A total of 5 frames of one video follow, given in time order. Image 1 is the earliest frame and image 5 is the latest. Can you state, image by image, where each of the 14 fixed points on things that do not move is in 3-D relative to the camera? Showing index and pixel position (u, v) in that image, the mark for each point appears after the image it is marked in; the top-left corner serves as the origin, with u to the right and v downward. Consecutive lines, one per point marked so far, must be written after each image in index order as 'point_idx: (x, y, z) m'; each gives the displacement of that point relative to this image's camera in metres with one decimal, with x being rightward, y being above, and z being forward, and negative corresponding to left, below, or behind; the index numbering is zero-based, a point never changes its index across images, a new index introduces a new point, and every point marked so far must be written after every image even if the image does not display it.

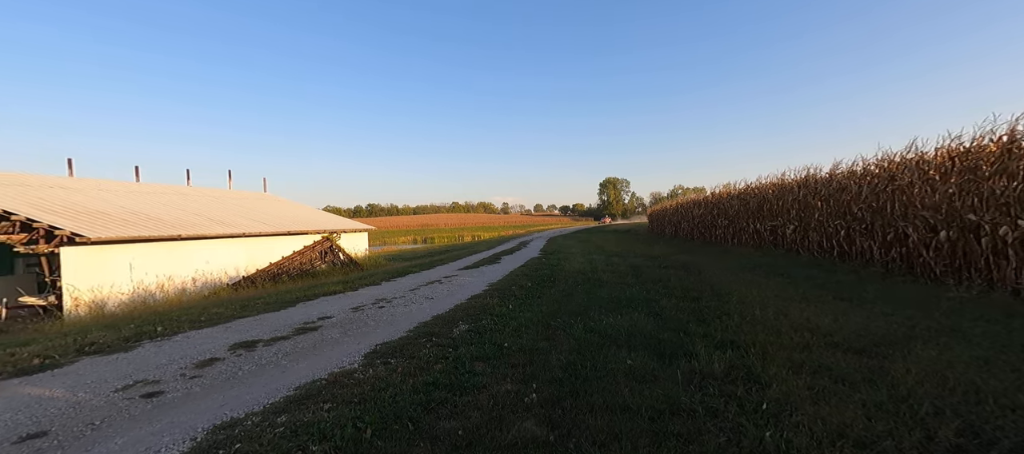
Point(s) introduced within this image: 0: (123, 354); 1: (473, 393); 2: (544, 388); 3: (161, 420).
0: (-5.3, -1.7, +5.4) m
1: (-0.4, -1.6, +4.1) m
2: (+0.4, -1.7, +4.3) m
3: (-3.1, -1.7, +3.6) m
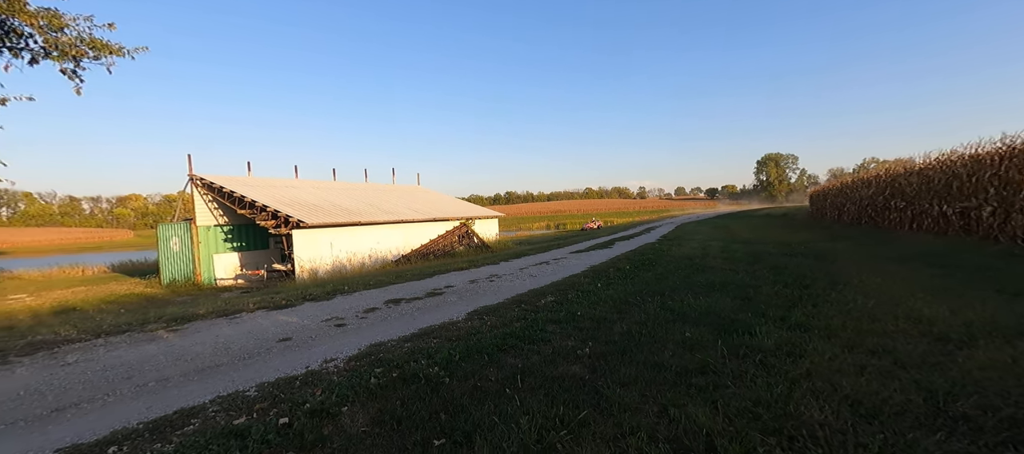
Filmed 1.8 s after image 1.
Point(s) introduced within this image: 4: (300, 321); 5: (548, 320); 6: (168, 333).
0: (-3.8, -1.5, +8.2) m
1: (+0.4, -1.5, +5.3) m
2: (+1.1, -1.5, +5.3) m
3: (-2.4, -1.6, +5.7) m
4: (-3.6, -1.6, +6.8) m
5: (+0.5, -1.4, +6.1) m
6: (-5.5, -1.7, +6.4) m
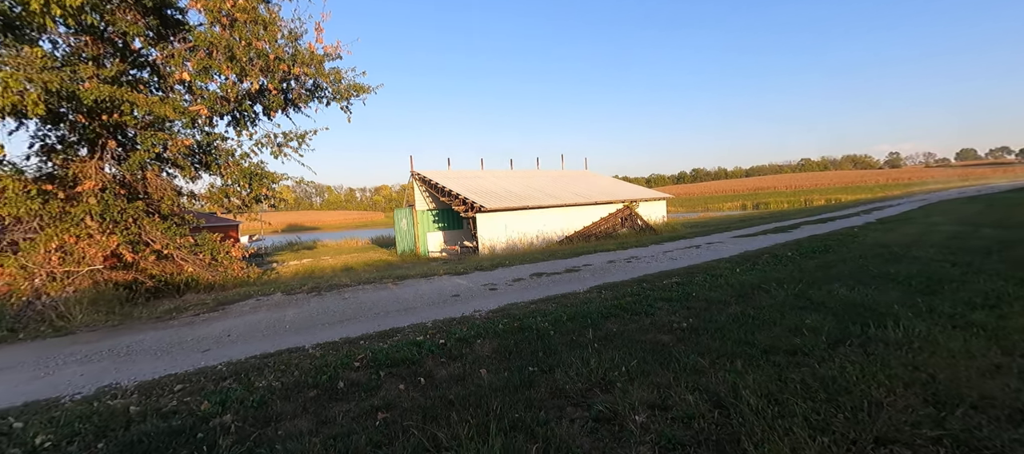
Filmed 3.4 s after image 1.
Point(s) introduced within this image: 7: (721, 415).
0: (-0.5, -1.2, +10.5) m
1: (+2.0, -1.3, +6.1) m
2: (+2.6, -1.3, +5.7) m
3: (-0.3, -1.3, +7.7) m
4: (-1.0, -1.3, +9.2) m
5: (+2.4, -1.2, +6.7) m
6: (-2.9, -1.4, +9.6) m
7: (+1.8, -1.6, +3.4) m
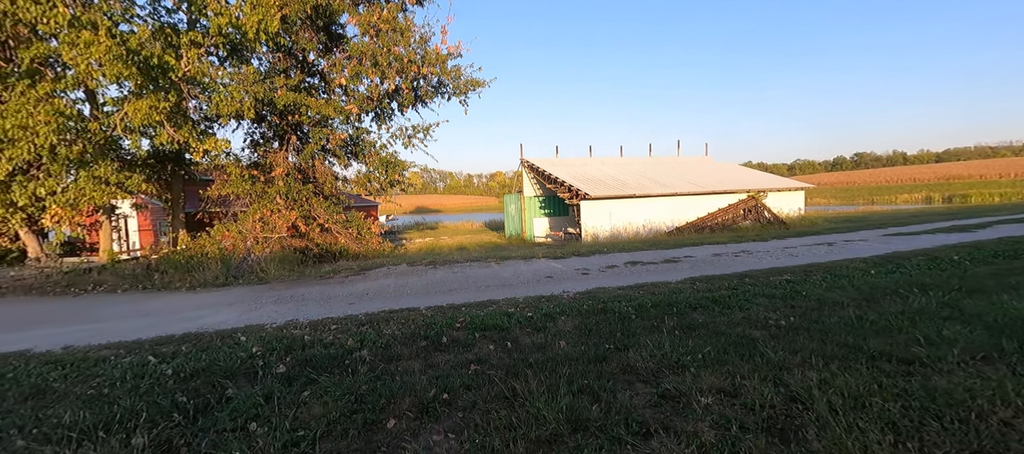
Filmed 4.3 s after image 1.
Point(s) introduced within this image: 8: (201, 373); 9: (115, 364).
0: (+2.1, -0.8, +10.8) m
1: (+3.3, -1.2, +5.9) m
2: (+3.8, -1.3, +5.3) m
3: (+1.5, -1.1, +8.0) m
4: (+1.3, -1.0, +9.7) m
5: (+3.9, -1.0, +6.3) m
6: (-0.4, -1.0, +10.6) m
7: (+2.3, -1.5, +3.4) m
8: (-3.4, -1.6, +4.5) m
9: (-4.7, -1.6, +4.8) m
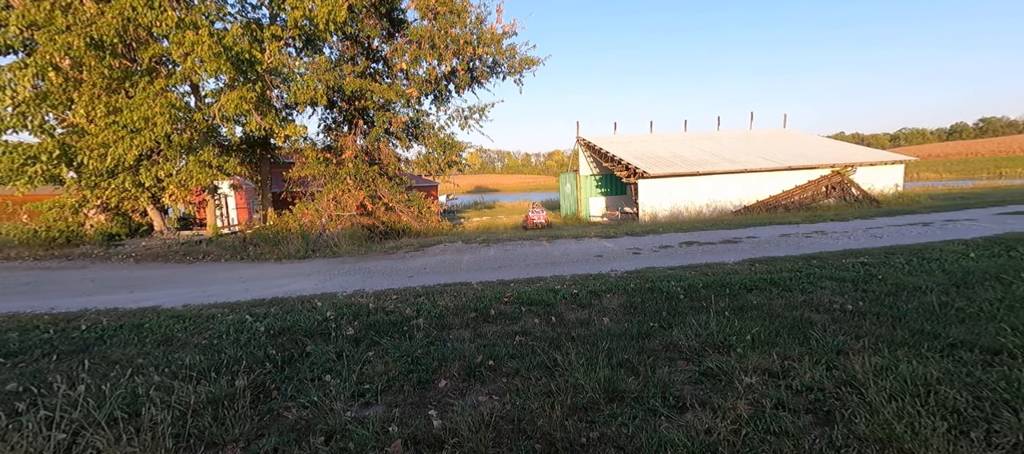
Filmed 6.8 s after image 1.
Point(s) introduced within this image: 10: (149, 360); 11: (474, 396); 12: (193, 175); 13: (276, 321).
0: (+3.5, -0.2, +10.5) m
1: (+3.9, -0.9, +5.5) m
2: (+4.4, -1.0, +4.9) m
3: (+2.5, -0.6, +7.9) m
4: (+2.6, -0.4, +9.6) m
5: (+4.6, -0.7, +5.9) m
6: (+1.0, -0.4, +10.7) m
7: (+2.7, -1.3, +3.2) m
8: (-2.9, -1.3, +5.2) m
9: (-4.1, -1.3, +5.6) m
10: (-3.9, -1.4, +4.3) m
11: (-0.3, -1.5, +3.7) m
12: (-10.6, +1.7, +13.4) m
13: (-3.3, -1.3, +5.5) m
